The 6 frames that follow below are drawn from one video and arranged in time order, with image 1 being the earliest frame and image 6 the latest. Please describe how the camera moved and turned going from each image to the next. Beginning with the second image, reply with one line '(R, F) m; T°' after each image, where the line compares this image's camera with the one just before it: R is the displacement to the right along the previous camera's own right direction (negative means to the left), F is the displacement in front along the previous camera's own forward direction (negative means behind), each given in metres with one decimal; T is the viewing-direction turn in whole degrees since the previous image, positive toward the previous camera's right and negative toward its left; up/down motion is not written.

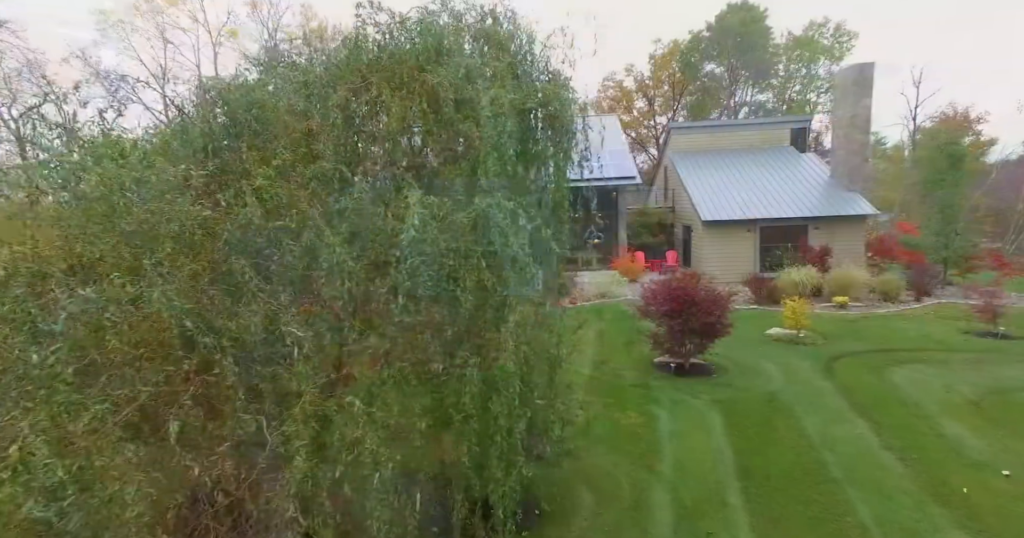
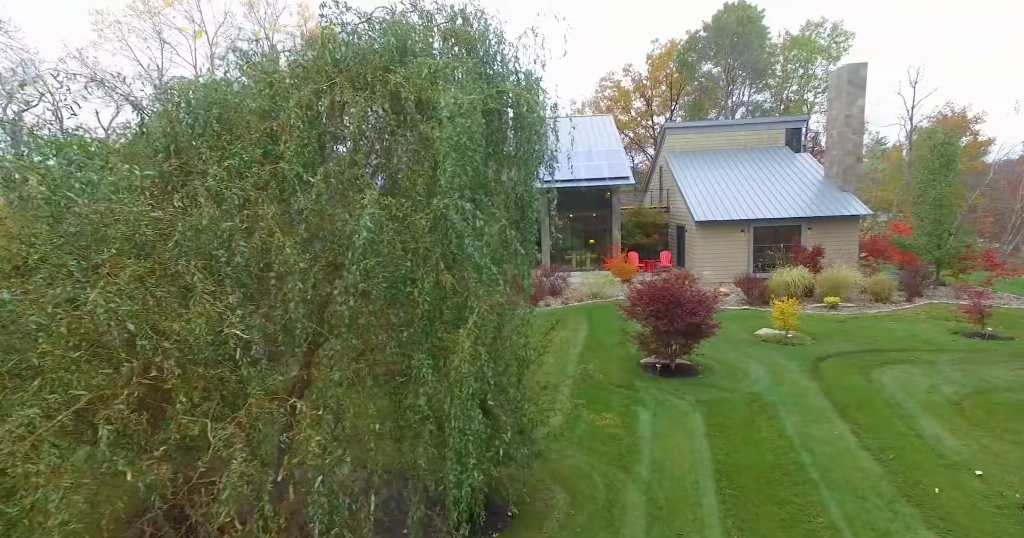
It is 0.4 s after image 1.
(+0.3, 0.0) m; 0°
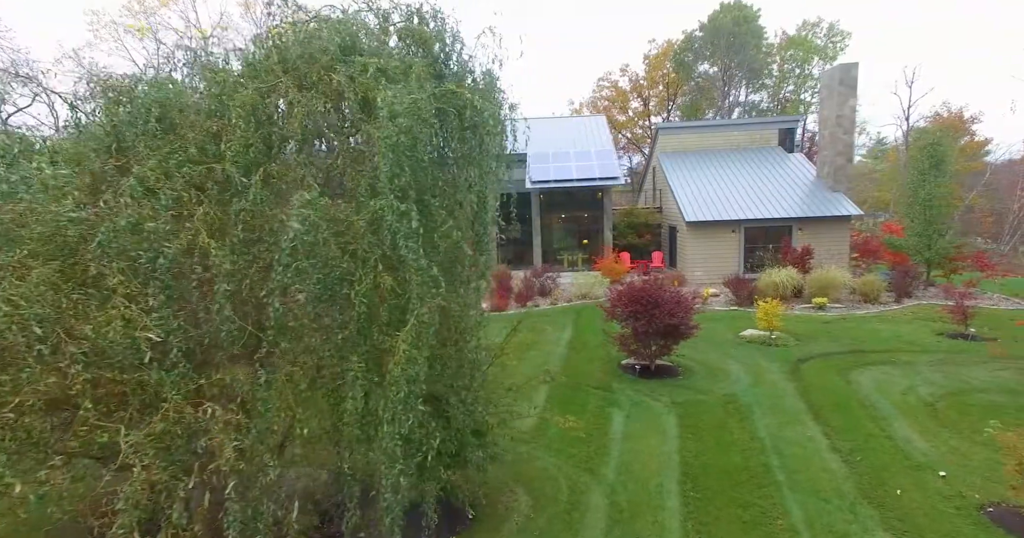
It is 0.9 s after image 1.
(+0.4, 0.0) m; 0°
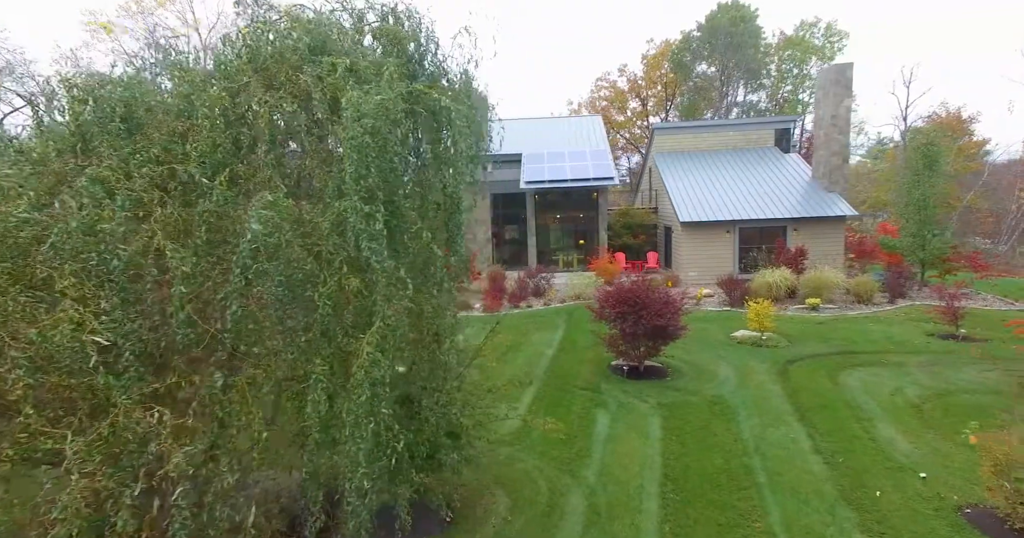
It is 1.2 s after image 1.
(+0.2, 0.0) m; 0°
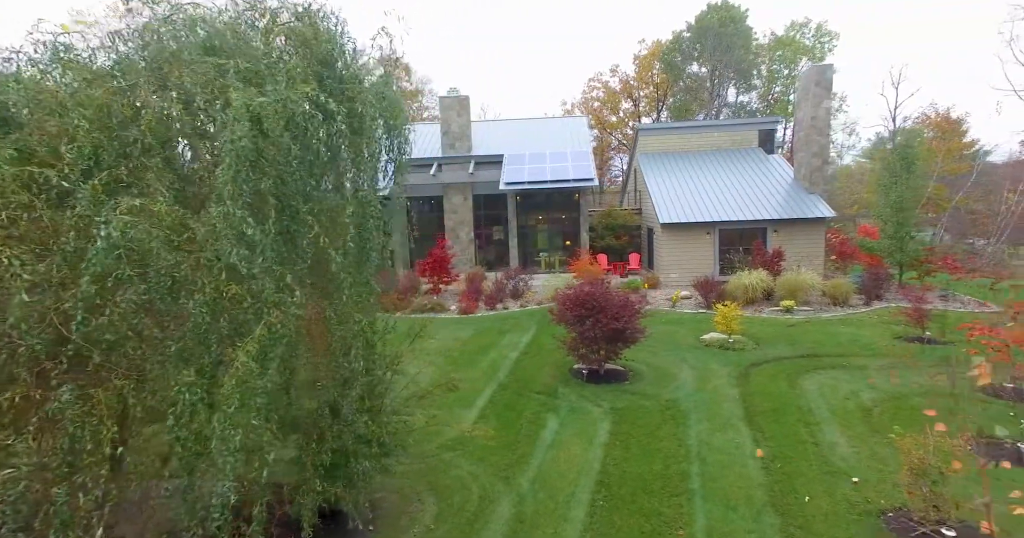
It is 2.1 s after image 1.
(+0.7, +0.1) m; 0°
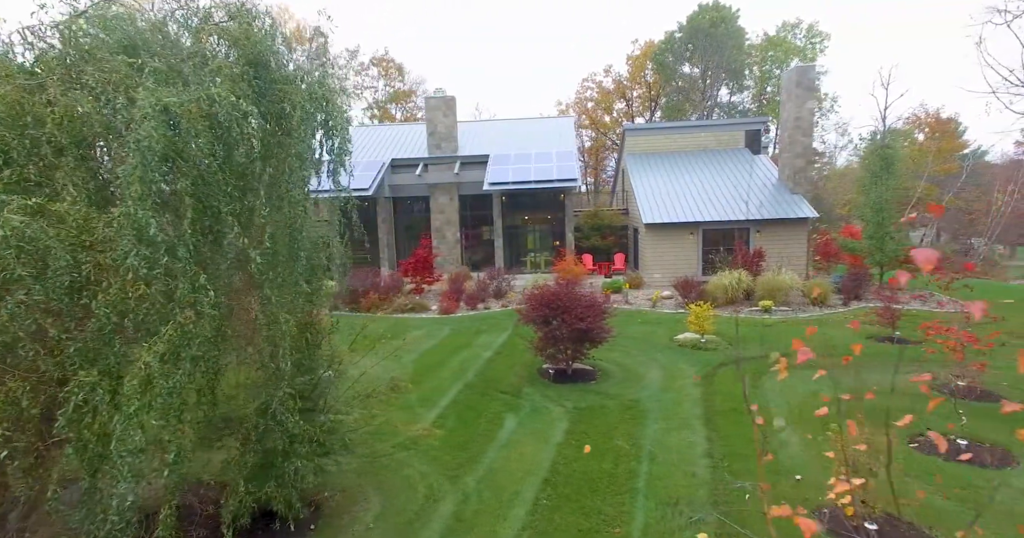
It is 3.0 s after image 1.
(+0.6, 0.0) m; 0°
